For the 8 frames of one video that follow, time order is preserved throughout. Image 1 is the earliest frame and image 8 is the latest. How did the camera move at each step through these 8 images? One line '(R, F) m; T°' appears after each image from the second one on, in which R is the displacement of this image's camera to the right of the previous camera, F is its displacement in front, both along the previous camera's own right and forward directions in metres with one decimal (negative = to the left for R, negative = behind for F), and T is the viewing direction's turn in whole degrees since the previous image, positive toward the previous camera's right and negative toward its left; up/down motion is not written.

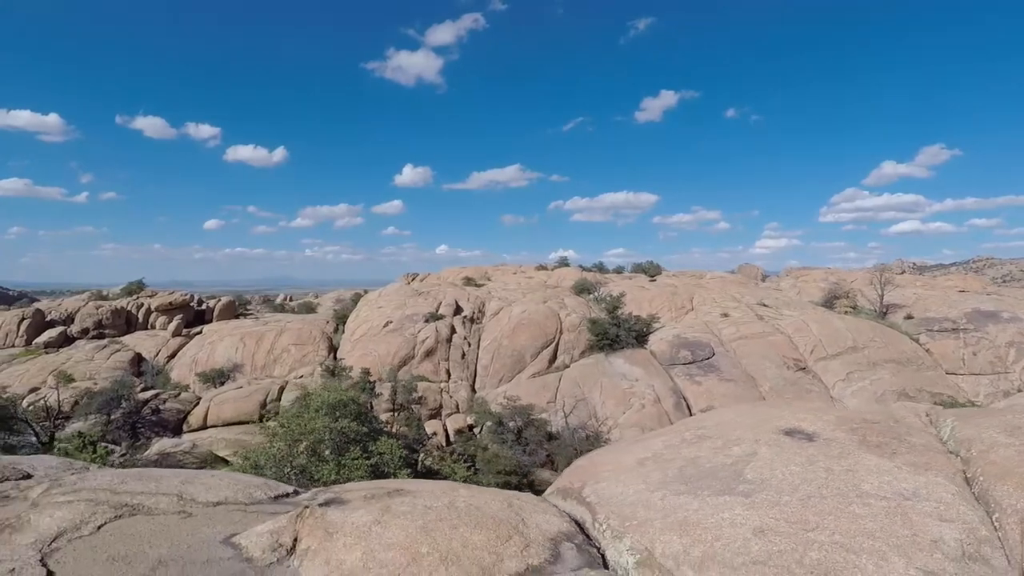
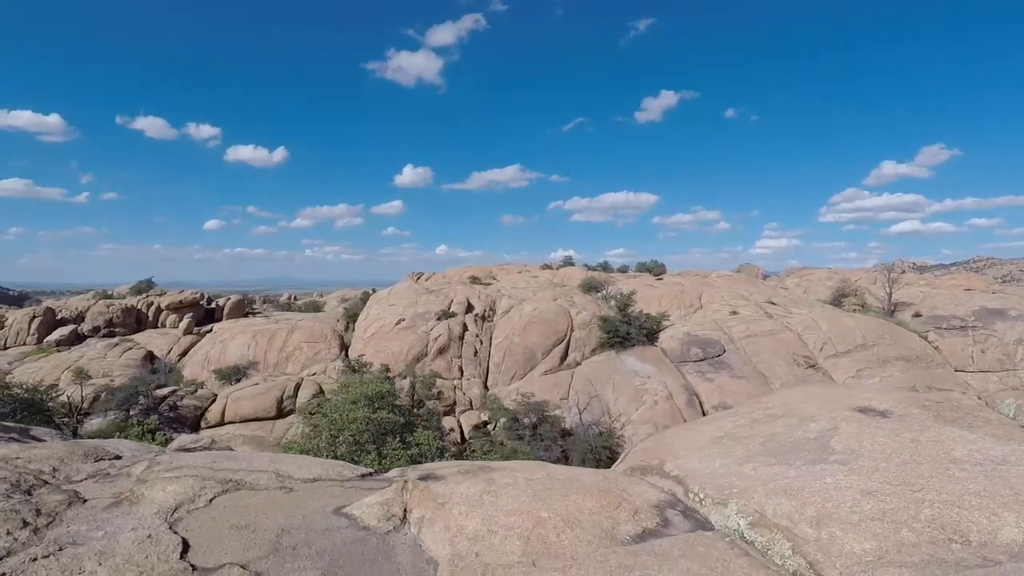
(-0.5, -0.1) m; 0°
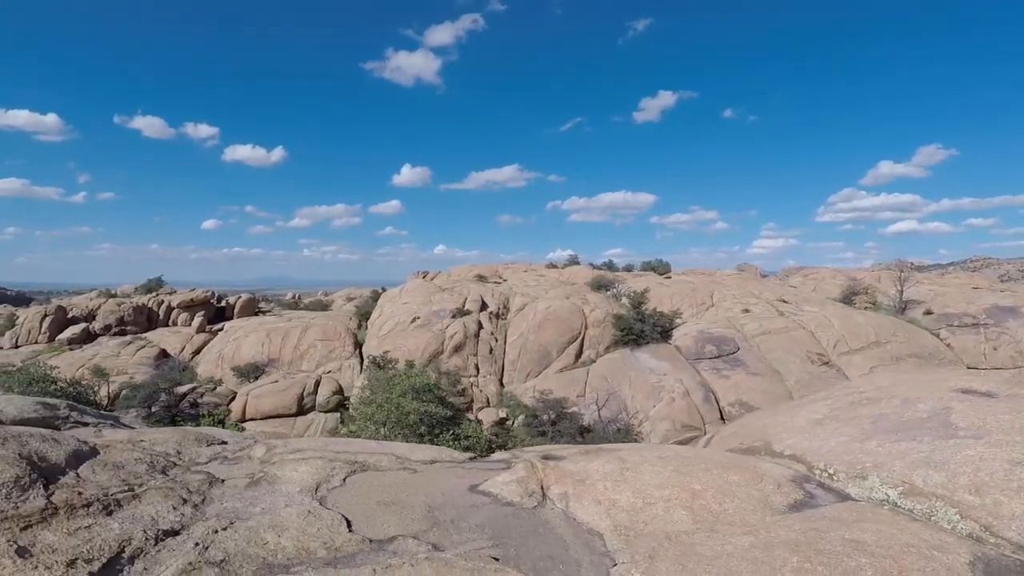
(-0.7, -0.1) m; 0°
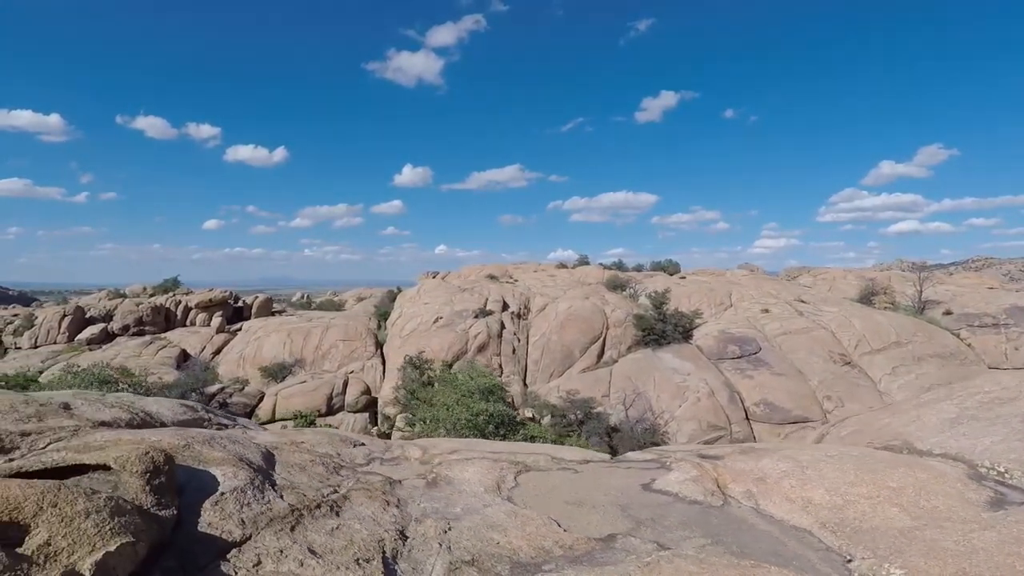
(-1.0, -0.1) m; 0°
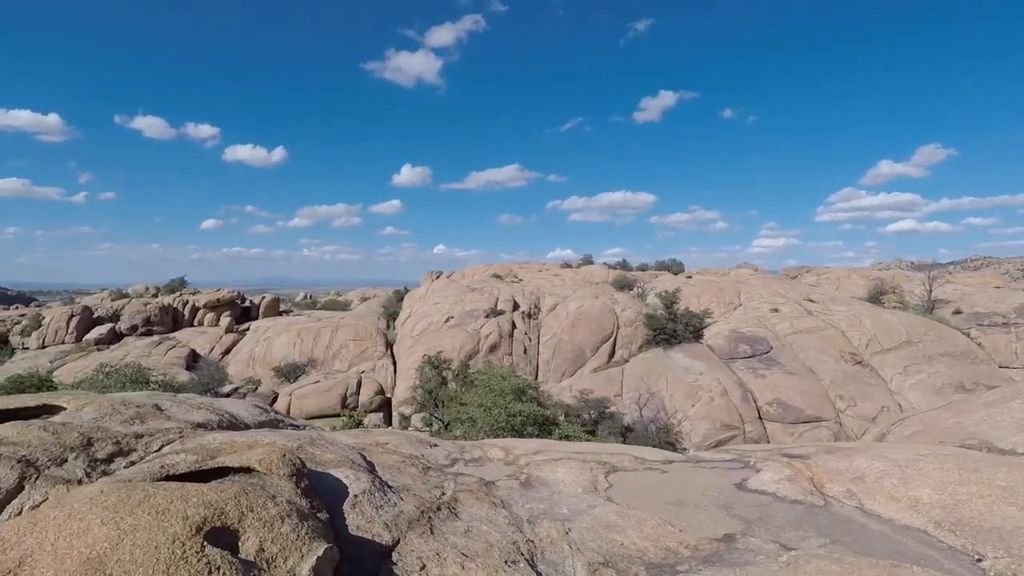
(-0.5, 0.0) m; 0°
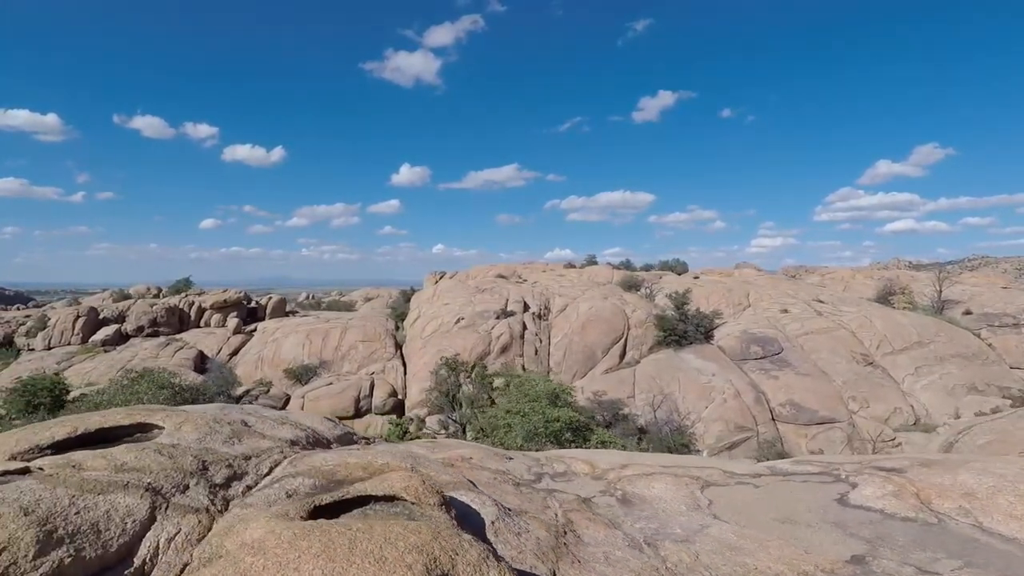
(-0.5, +0.1) m; 0°
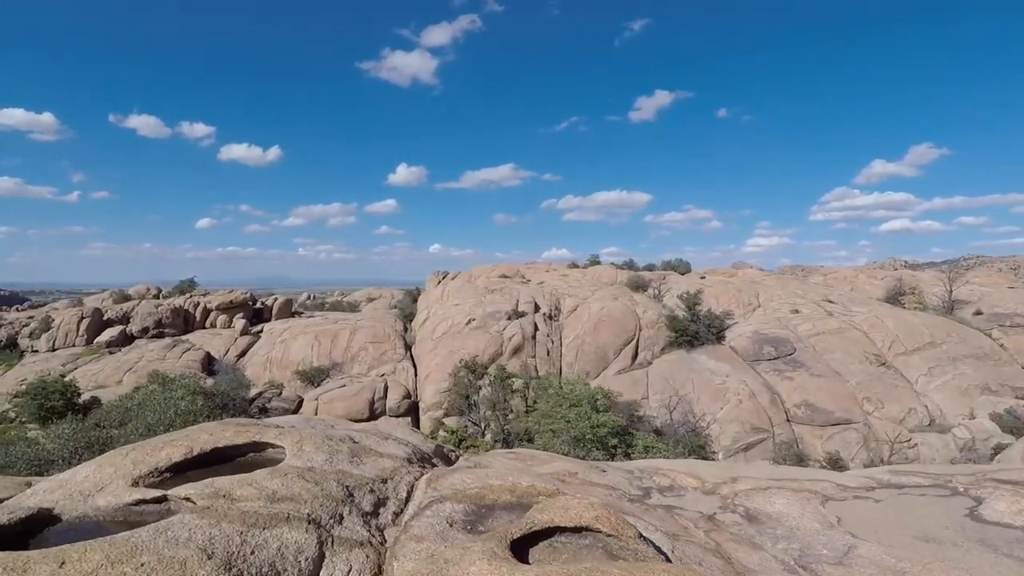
(-0.6, +0.2) m; 0°
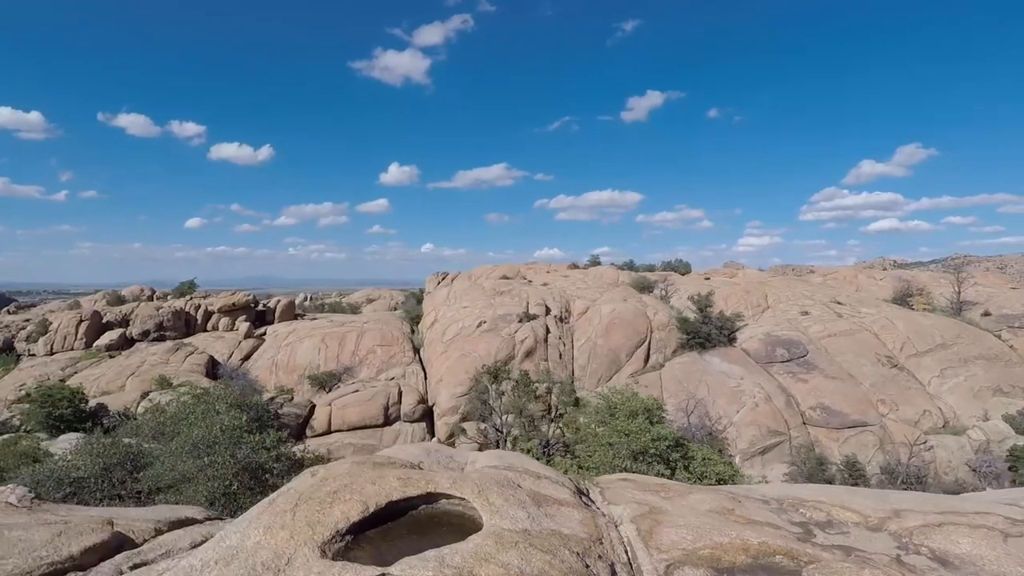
(-0.8, +0.3) m; +1°
